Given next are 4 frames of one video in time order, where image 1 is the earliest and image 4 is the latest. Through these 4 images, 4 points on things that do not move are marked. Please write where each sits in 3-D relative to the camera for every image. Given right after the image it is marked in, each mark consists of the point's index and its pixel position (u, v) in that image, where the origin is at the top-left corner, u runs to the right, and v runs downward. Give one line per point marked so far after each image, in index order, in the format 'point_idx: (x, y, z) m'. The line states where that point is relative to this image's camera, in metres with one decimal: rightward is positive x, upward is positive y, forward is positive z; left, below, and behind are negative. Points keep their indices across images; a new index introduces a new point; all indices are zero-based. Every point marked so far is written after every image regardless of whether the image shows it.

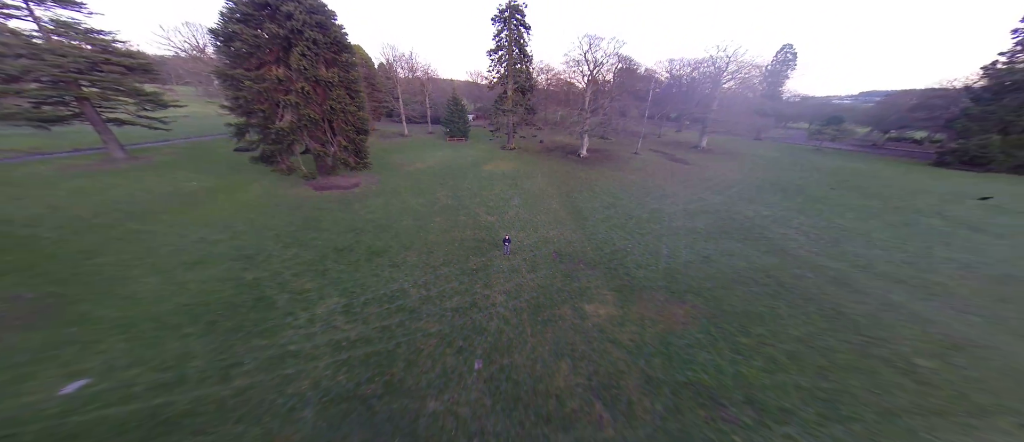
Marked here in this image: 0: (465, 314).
0: (-1.7, -3.3, +9.7) m
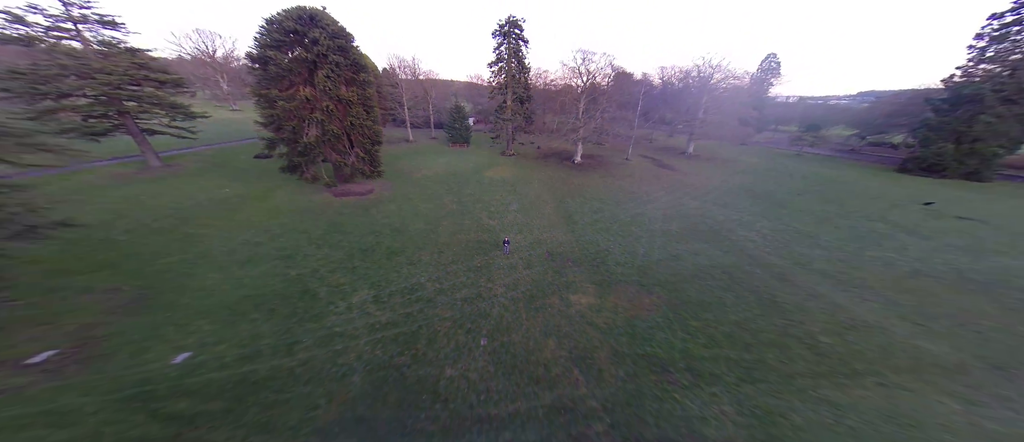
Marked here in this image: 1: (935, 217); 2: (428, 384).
0: (-1.8, -3.6, +11.8) m
1: (+27.8, +0.4, +17.2) m
2: (-2.7, -5.3, +8.5) m
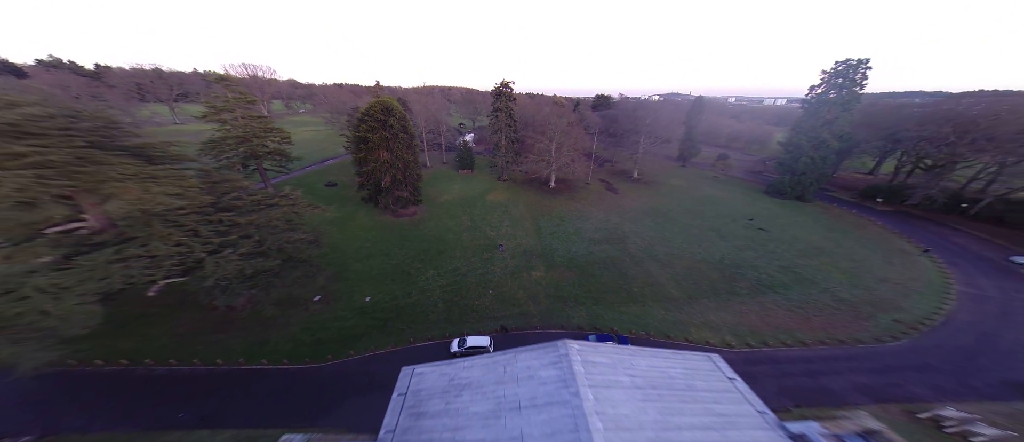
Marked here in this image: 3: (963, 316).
0: (-2.6, -5.1, +24.4) m
1: (+27.0, -0.9, +30.1) m
2: (-3.4, -6.9, +21.1) m
3: (+30.9, -6.5, +17.9) m
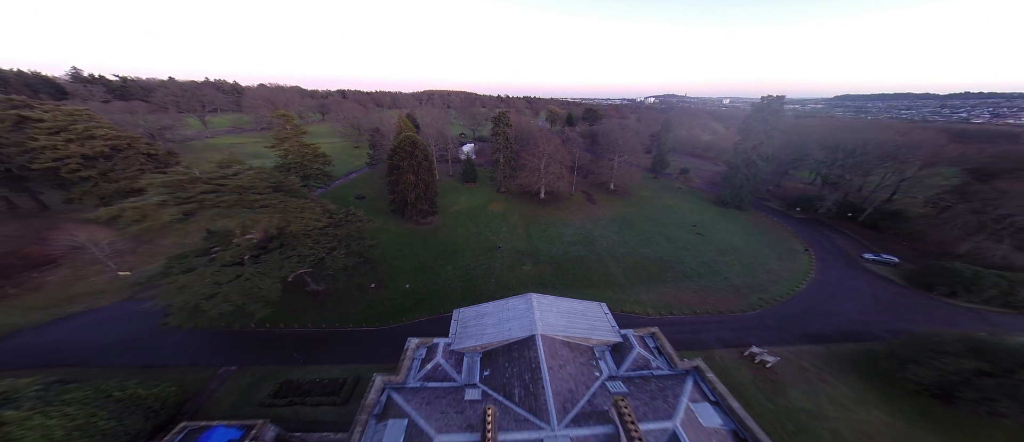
0: (-3.1, -6.2, +33.4) m
1: (+26.4, -1.9, +39.3) m
2: (-3.9, -8.0, +30.2) m
3: (+30.4, -7.6, +27.2) m
